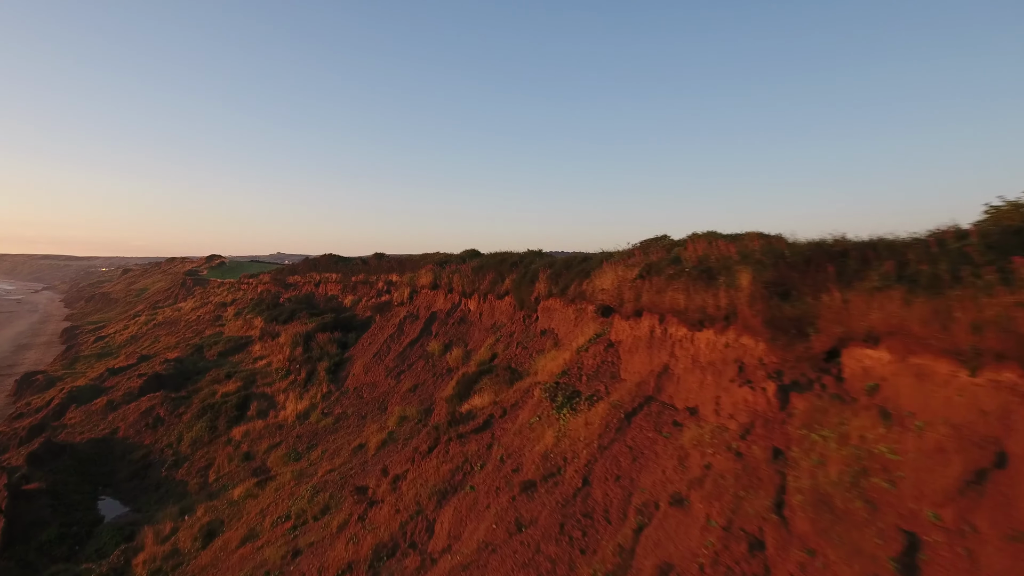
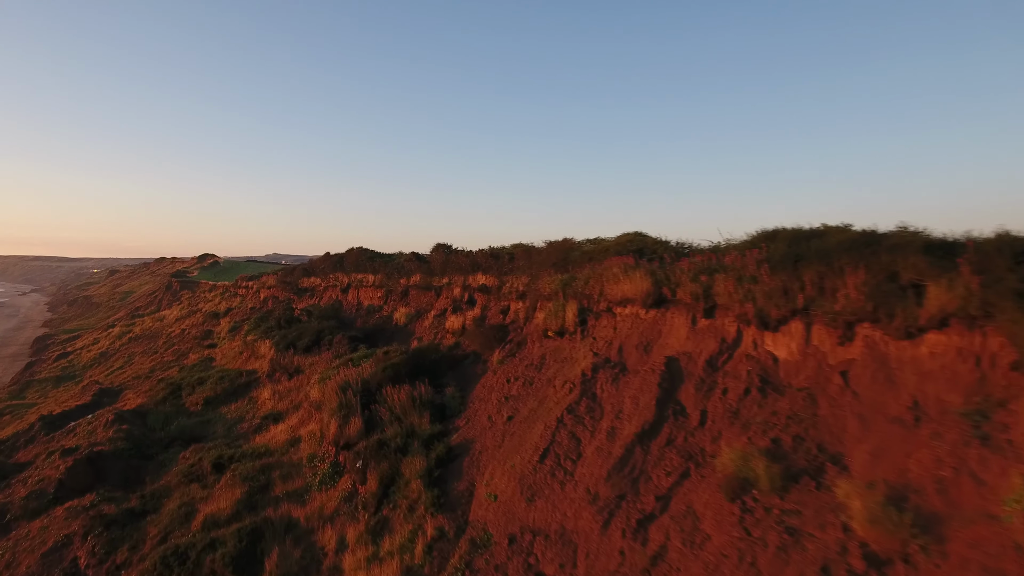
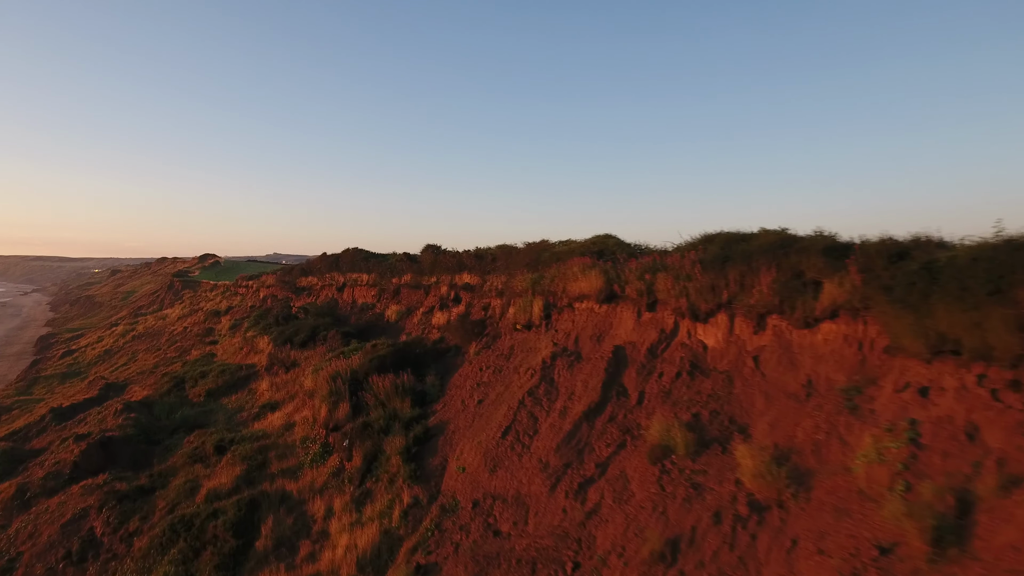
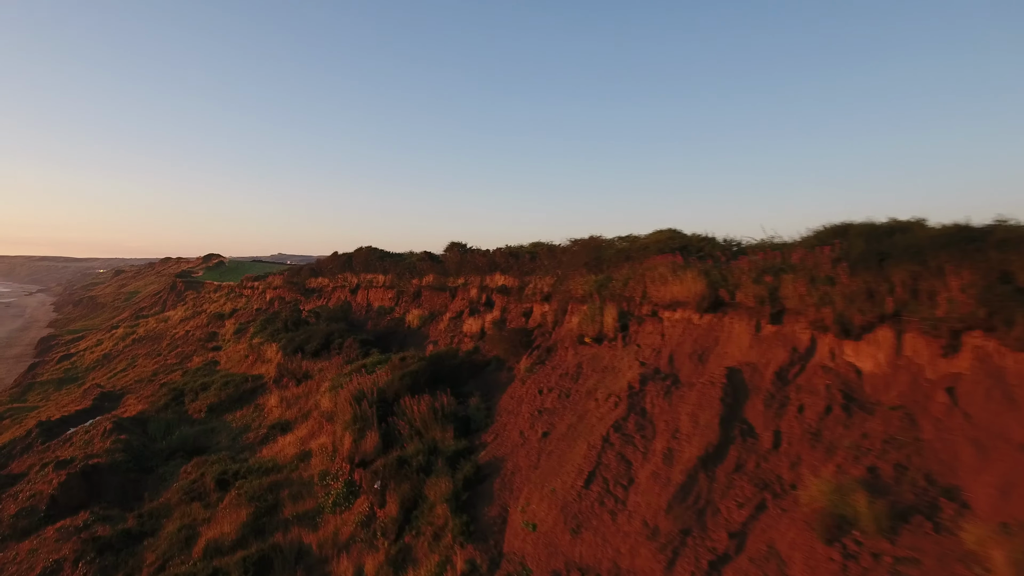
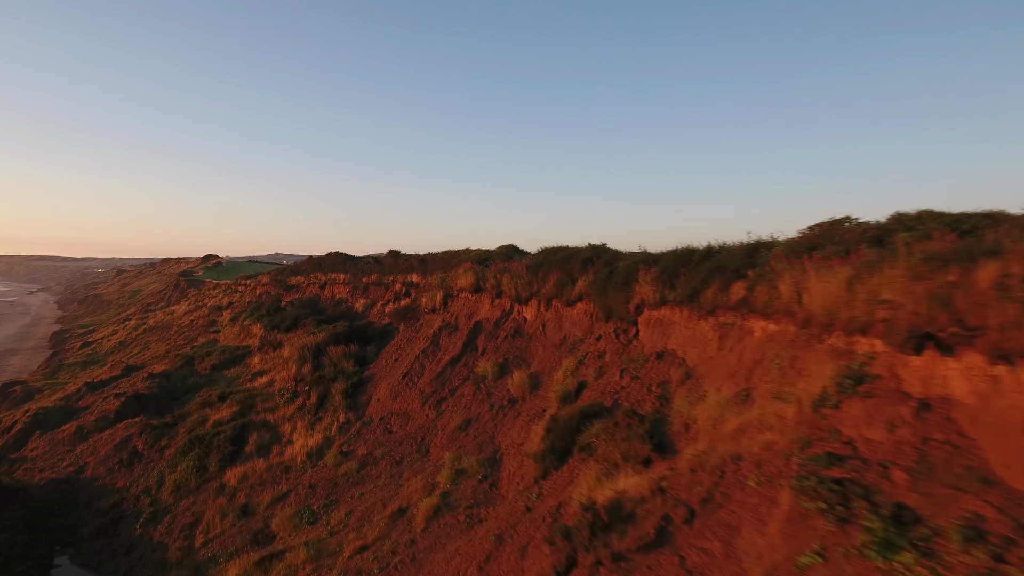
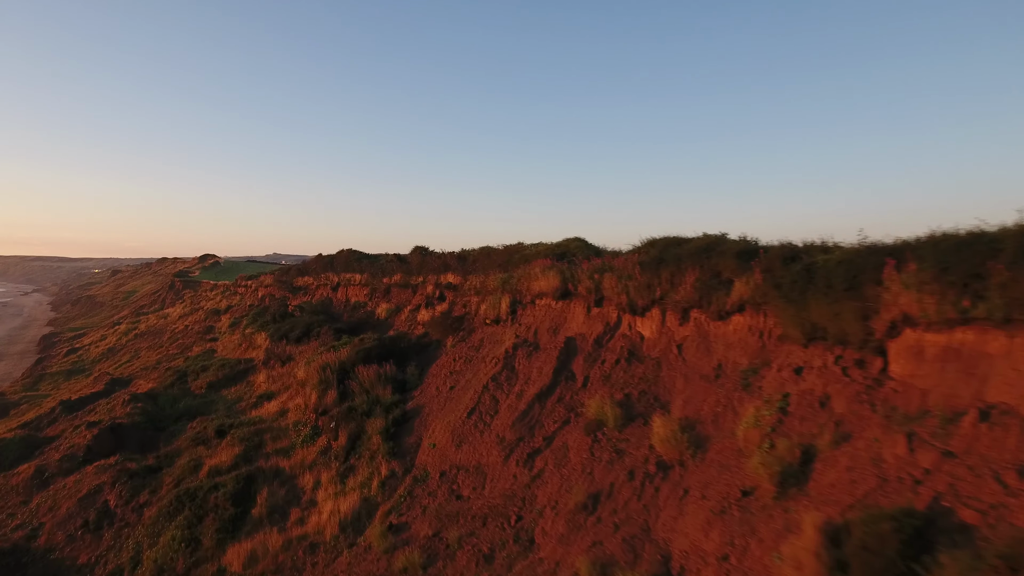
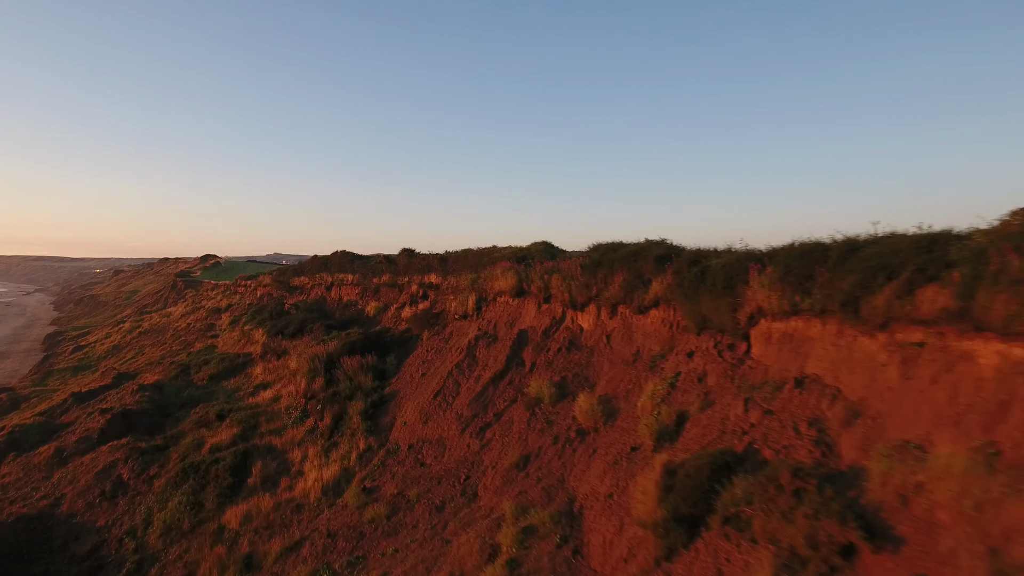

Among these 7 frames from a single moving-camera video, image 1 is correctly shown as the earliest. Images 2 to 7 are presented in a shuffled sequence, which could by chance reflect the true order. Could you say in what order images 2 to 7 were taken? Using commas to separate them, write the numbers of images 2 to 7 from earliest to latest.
5, 7, 6, 3, 2, 4
